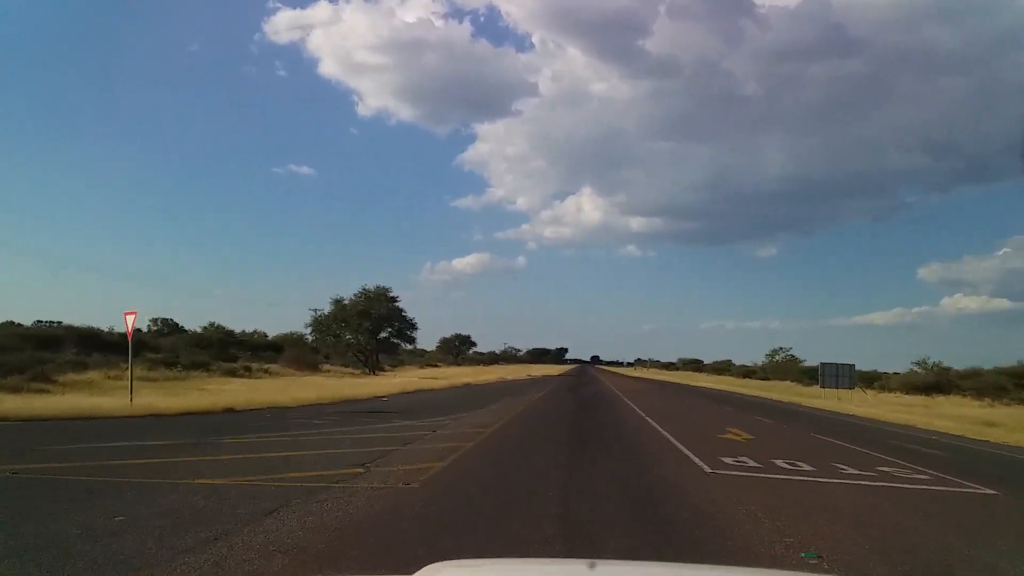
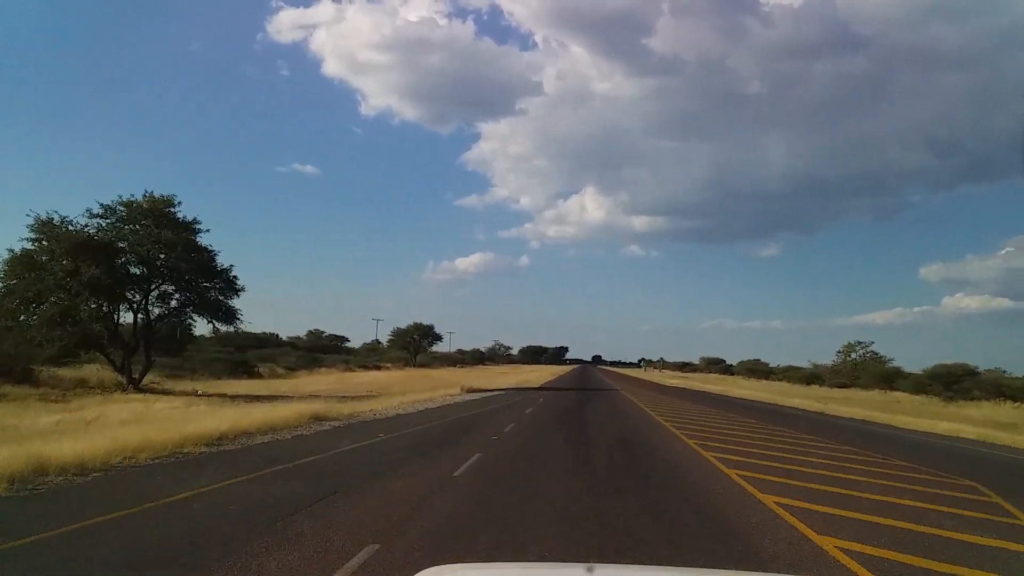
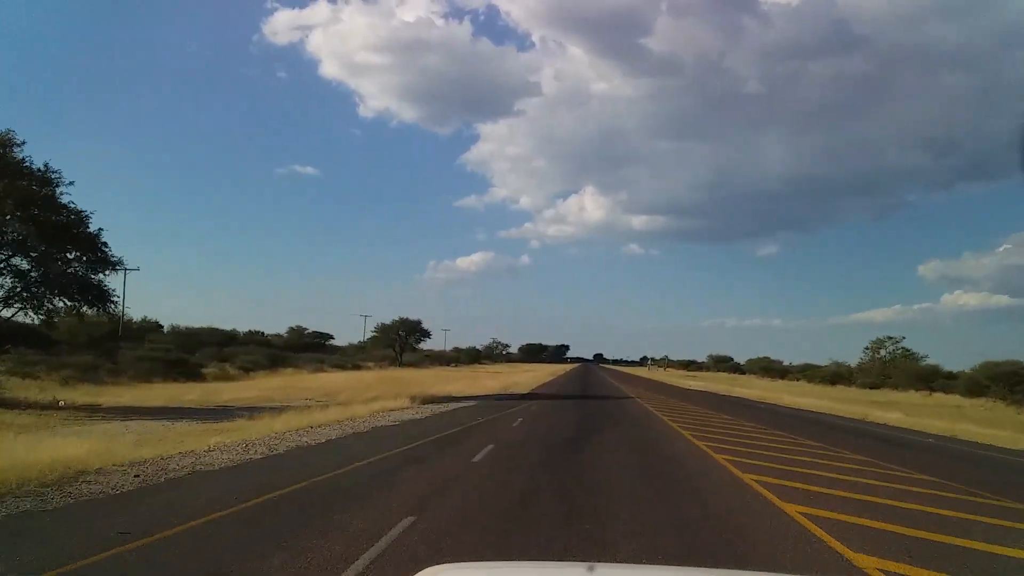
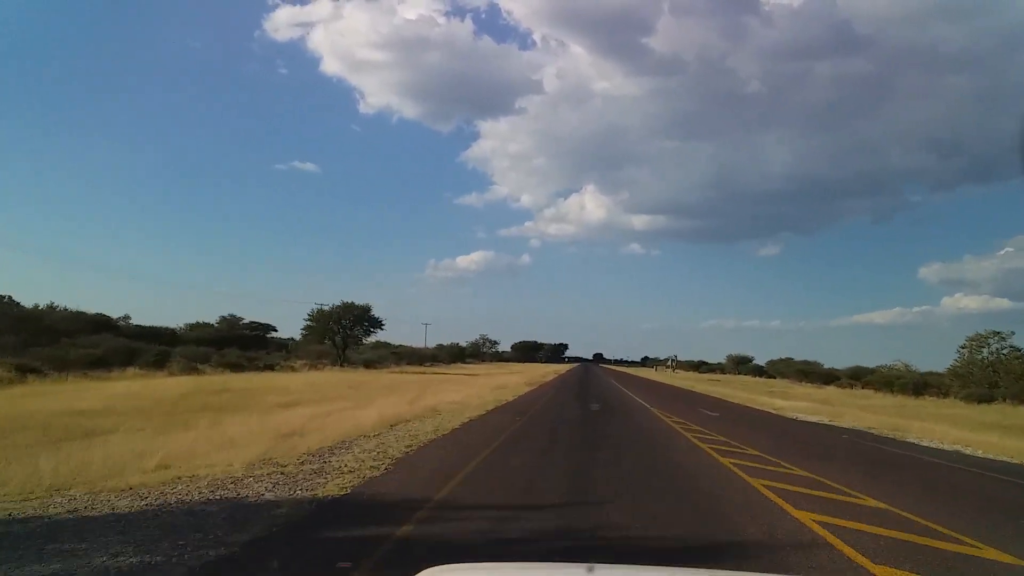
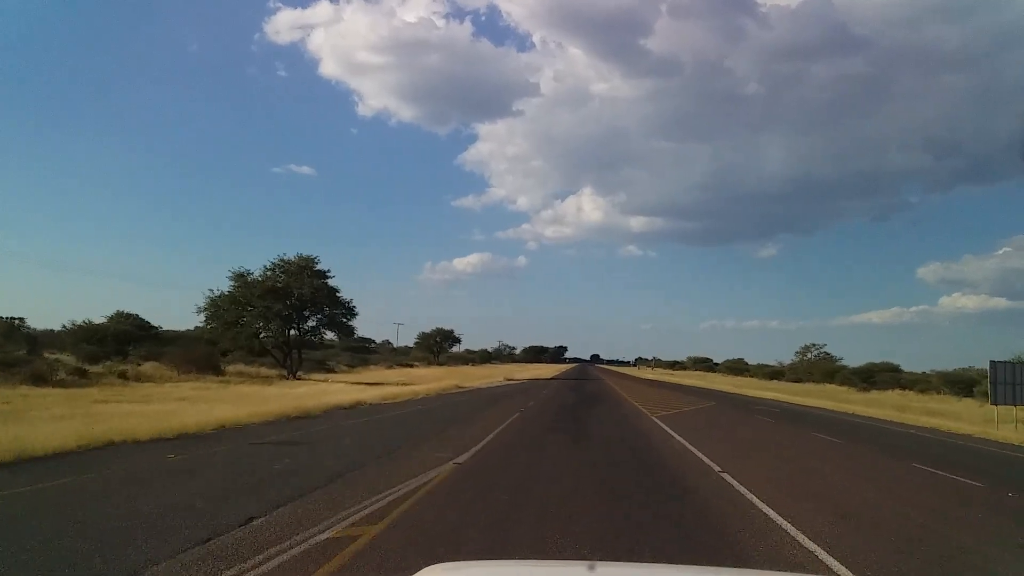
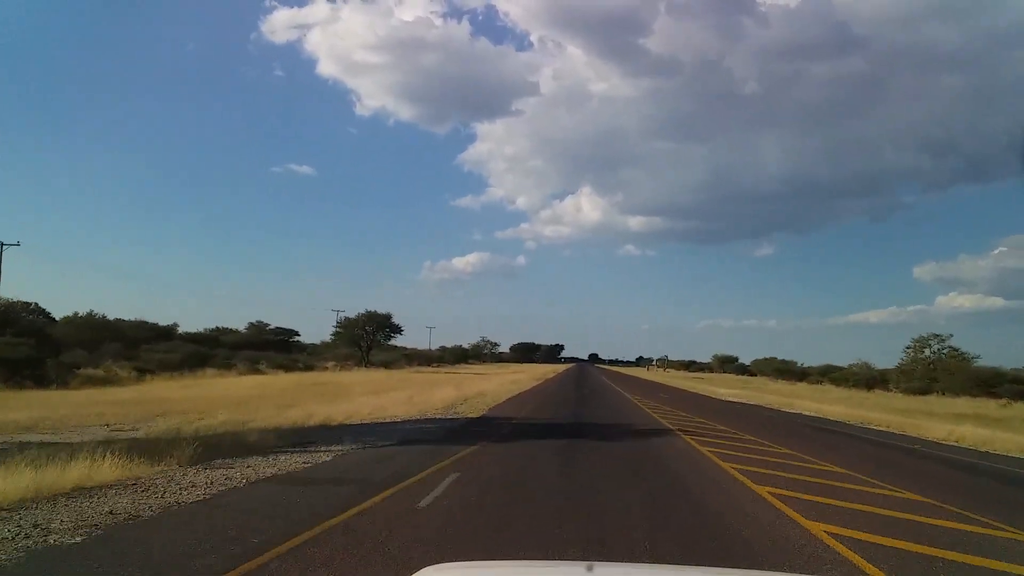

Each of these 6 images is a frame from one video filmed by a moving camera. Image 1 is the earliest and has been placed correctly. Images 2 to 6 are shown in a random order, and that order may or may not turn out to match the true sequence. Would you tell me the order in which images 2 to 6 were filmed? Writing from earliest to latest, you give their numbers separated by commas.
5, 2, 3, 6, 4
